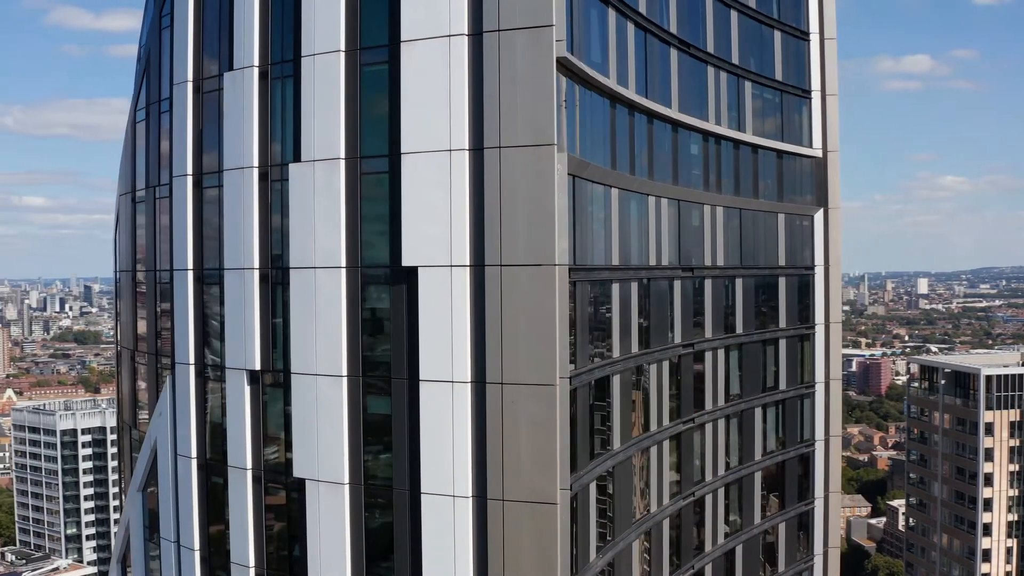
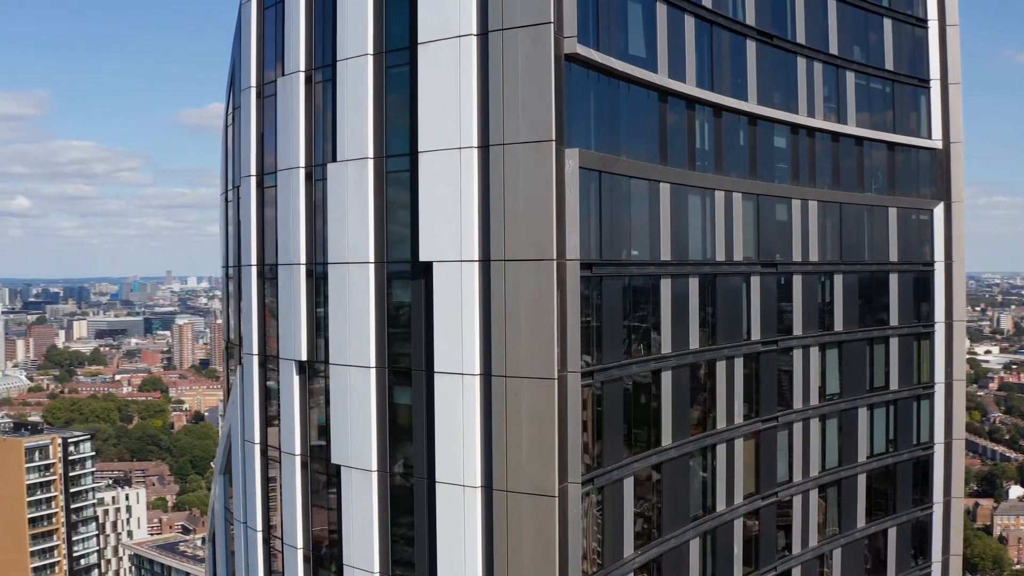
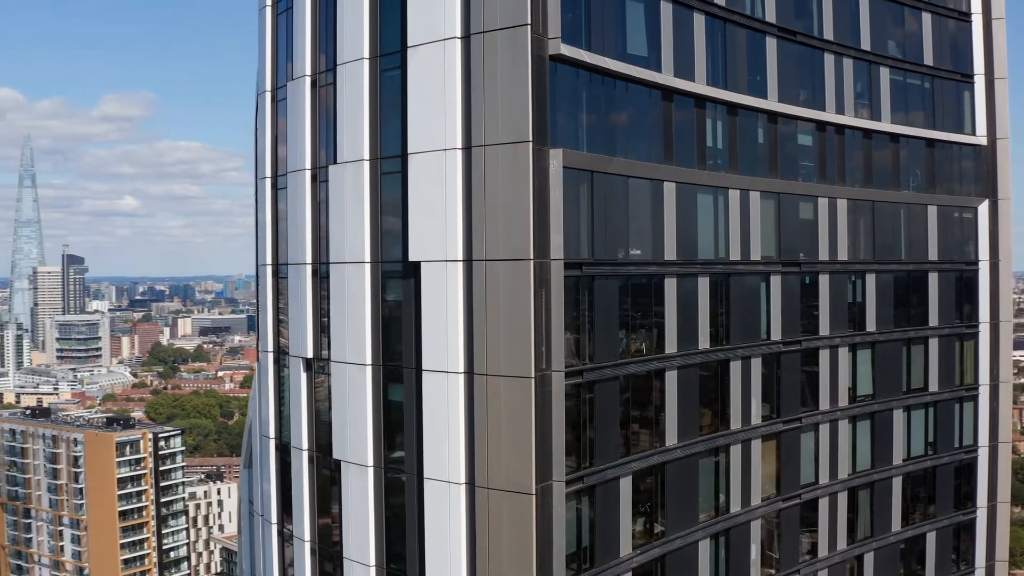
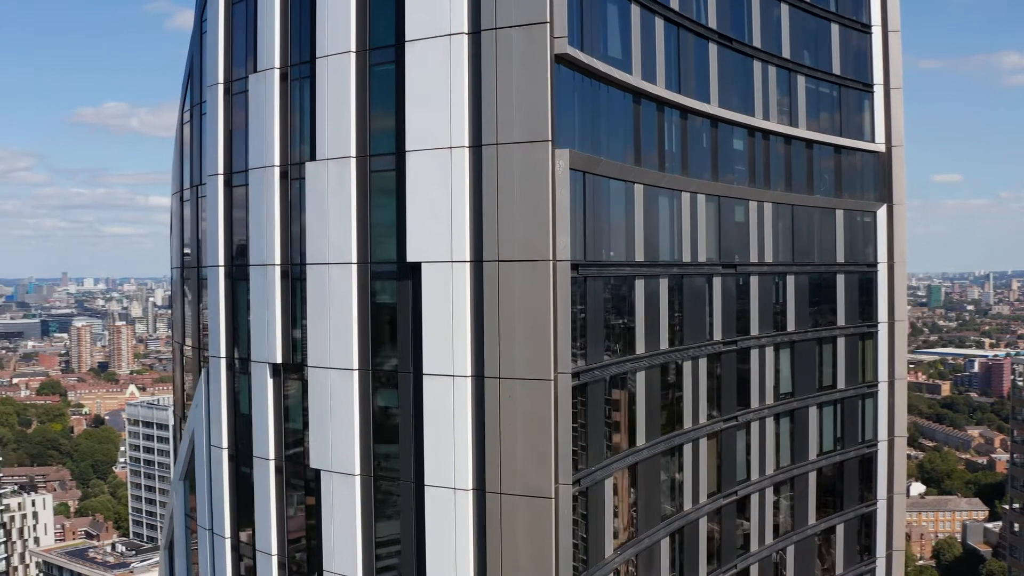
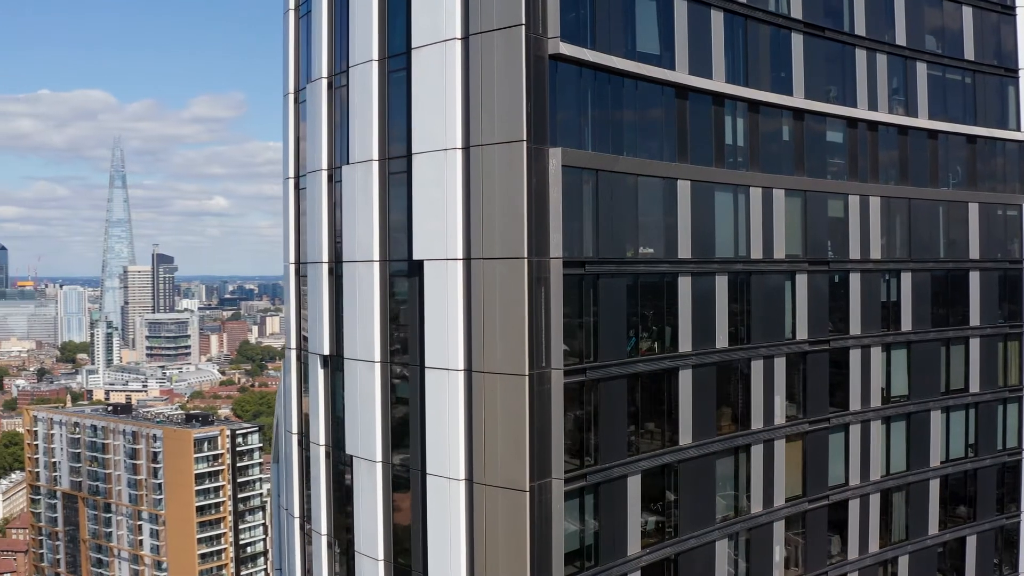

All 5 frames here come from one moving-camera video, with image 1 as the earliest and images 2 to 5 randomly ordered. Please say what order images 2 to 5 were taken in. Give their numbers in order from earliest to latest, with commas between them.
4, 2, 3, 5
